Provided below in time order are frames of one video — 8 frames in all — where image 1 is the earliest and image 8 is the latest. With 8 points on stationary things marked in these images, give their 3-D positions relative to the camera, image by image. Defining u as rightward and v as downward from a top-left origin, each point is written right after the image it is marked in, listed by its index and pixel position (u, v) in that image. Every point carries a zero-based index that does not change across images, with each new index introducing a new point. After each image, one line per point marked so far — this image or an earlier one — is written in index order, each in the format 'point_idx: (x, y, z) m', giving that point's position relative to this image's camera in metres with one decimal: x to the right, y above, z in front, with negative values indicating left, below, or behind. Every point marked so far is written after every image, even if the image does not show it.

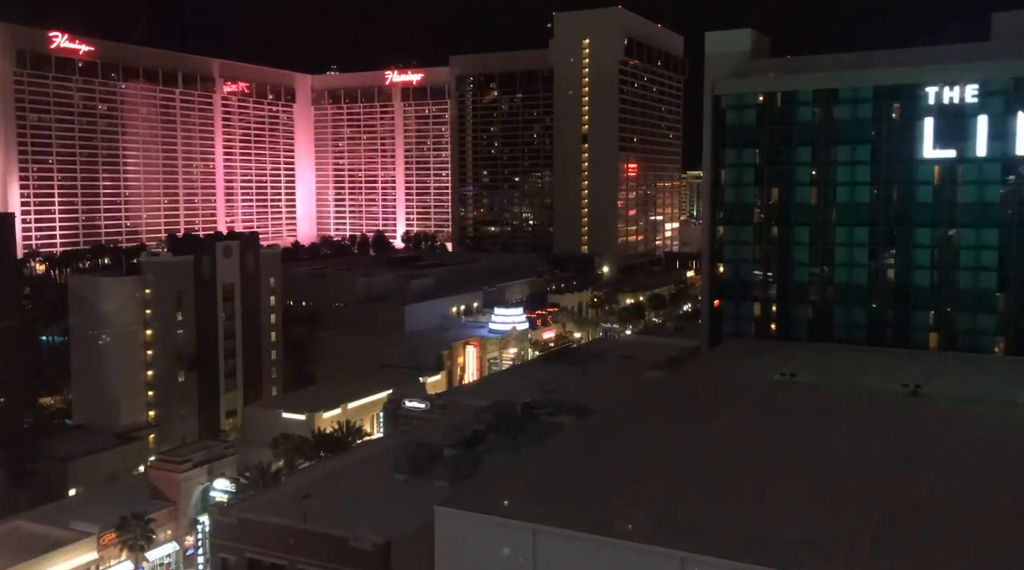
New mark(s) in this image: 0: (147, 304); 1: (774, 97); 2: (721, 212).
0: (-5.9, -0.4, +16.5) m
1: (+4.0, +2.9, +15.7) m
2: (+3.3, +1.2, +16.3) m
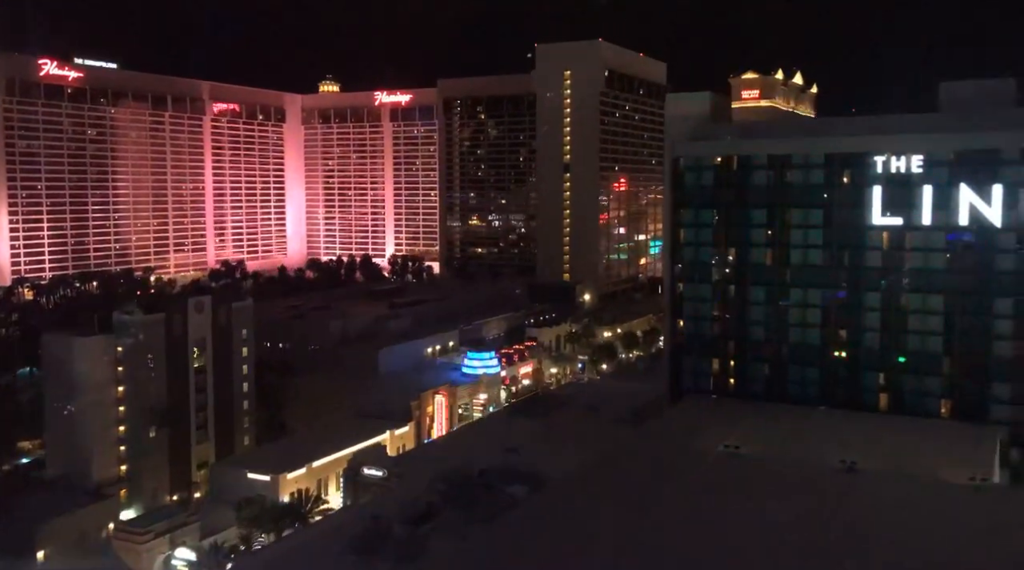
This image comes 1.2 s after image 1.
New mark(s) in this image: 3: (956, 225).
0: (-6.4, -1.3, +16.9) m
1: (+3.4, +1.9, +16.1) m
2: (+2.7, +0.2, +16.8) m
3: (+6.2, +0.8, +14.3) m
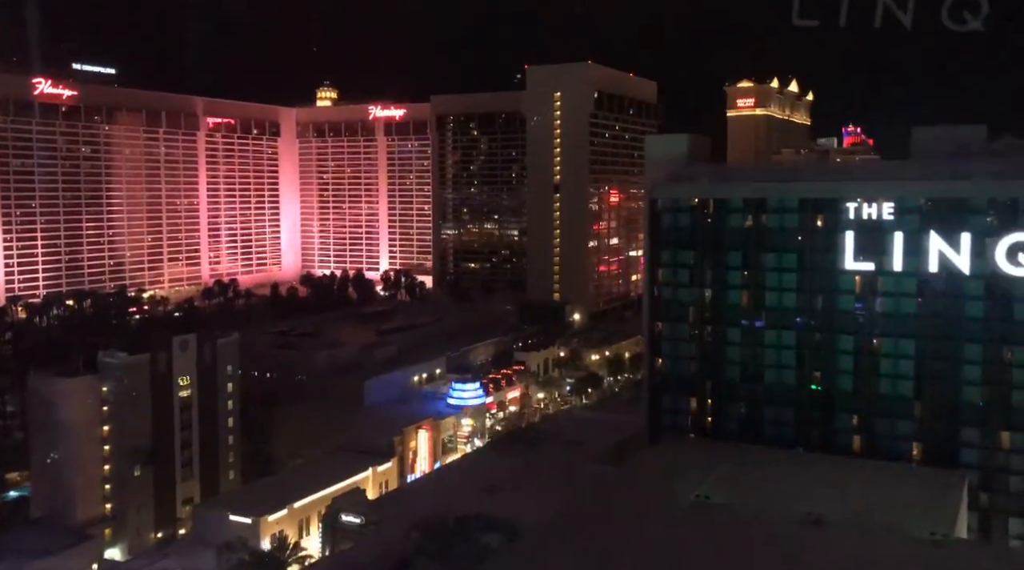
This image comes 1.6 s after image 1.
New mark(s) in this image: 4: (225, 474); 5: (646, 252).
0: (-6.8, -1.9, +17.1) m
1: (+3.1, +1.3, +16.3) m
2: (+2.4, -0.4, +17.0) m
3: (+5.9, +0.2, +14.6) m
4: (-5.2, -3.5, +18.8) m
5: (+2.2, +0.5, +17.1) m
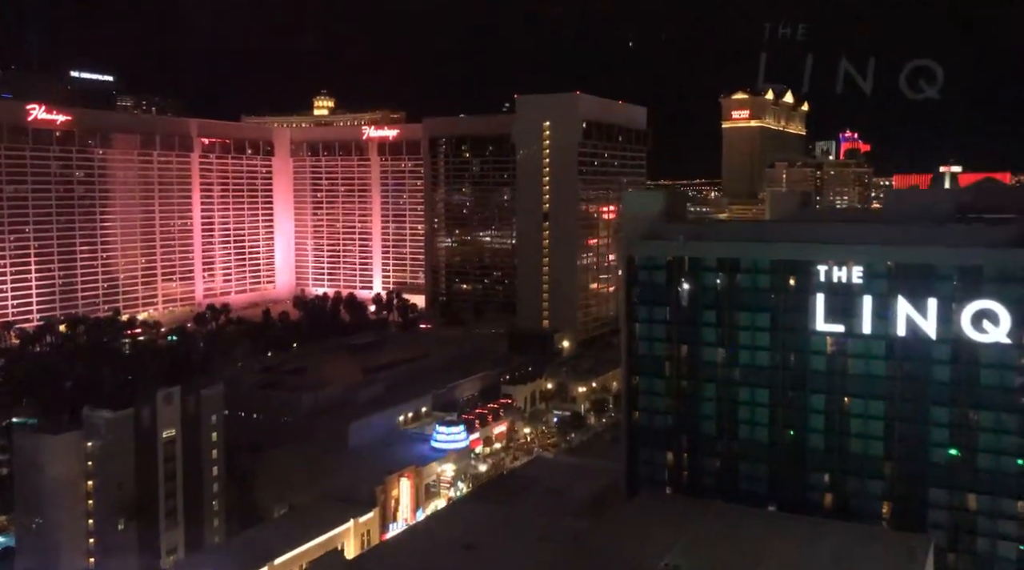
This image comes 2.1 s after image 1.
0: (-7.1, -2.9, +17.4) m
1: (+2.7, +0.4, +16.6) m
2: (+2.1, -1.3, +17.3) m
3: (+5.5, -0.7, +14.9) m
4: (-5.6, -4.4, +19.0) m
5: (+1.9, -0.4, +17.3) m
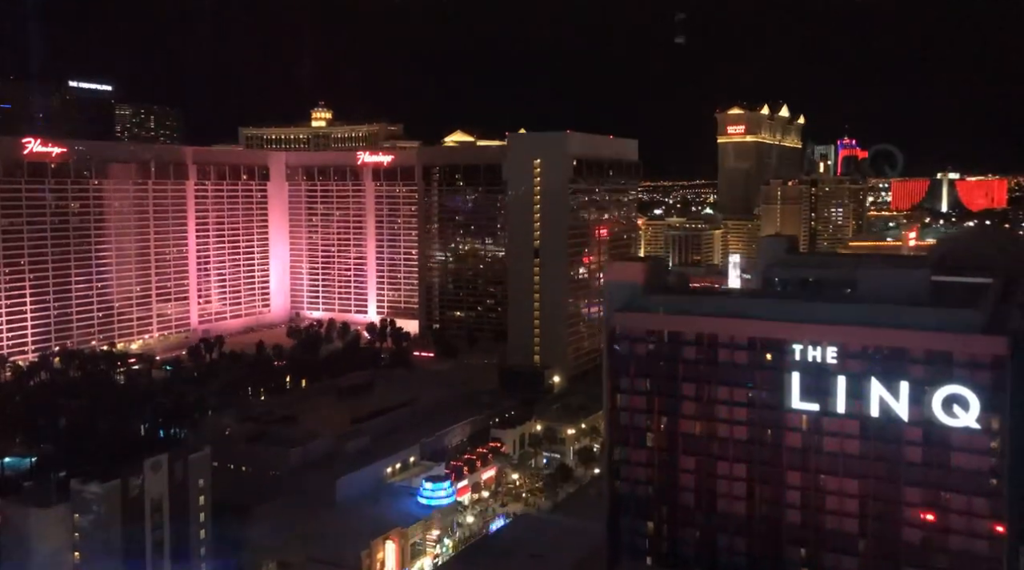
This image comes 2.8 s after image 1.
0: (-7.4, -4.1, +17.6) m
1: (+2.5, -0.8, +16.9) m
2: (+1.8, -2.5, +17.5) m
3: (+5.2, -1.9, +15.1) m
4: (-5.9, -5.6, +19.3) m
5: (+1.6, -1.6, +17.6) m
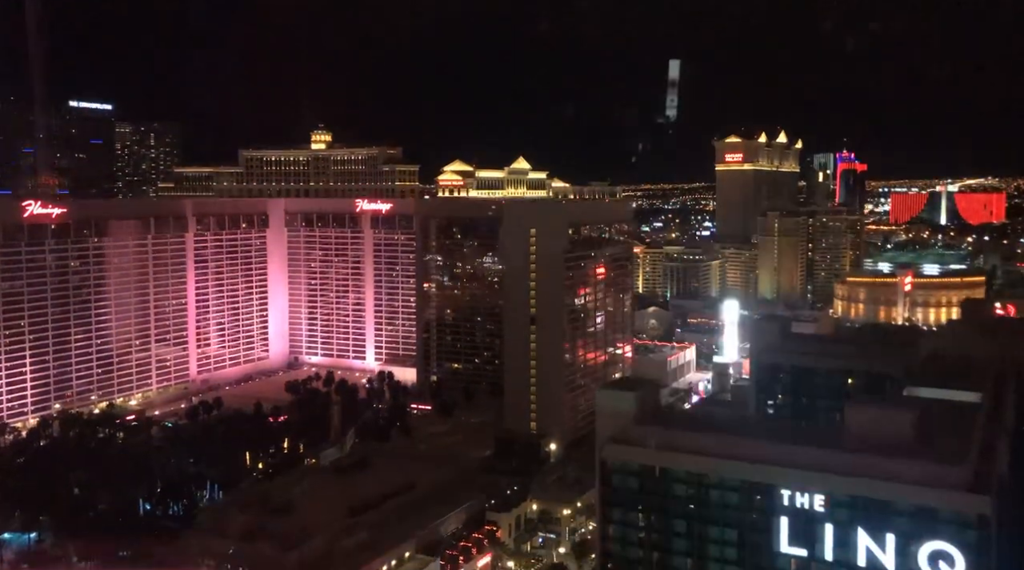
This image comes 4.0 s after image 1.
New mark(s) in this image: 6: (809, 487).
0: (-7.5, -6.3, +17.8) m
1: (+2.3, -3.1, +17.1) m
2: (+1.7, -4.8, +17.7) m
3: (+5.1, -4.1, +15.3) m
4: (-6.0, -7.9, +19.4) m
5: (+1.5, -3.8, +17.8) m
6: (+4.5, -3.0, +15.7) m
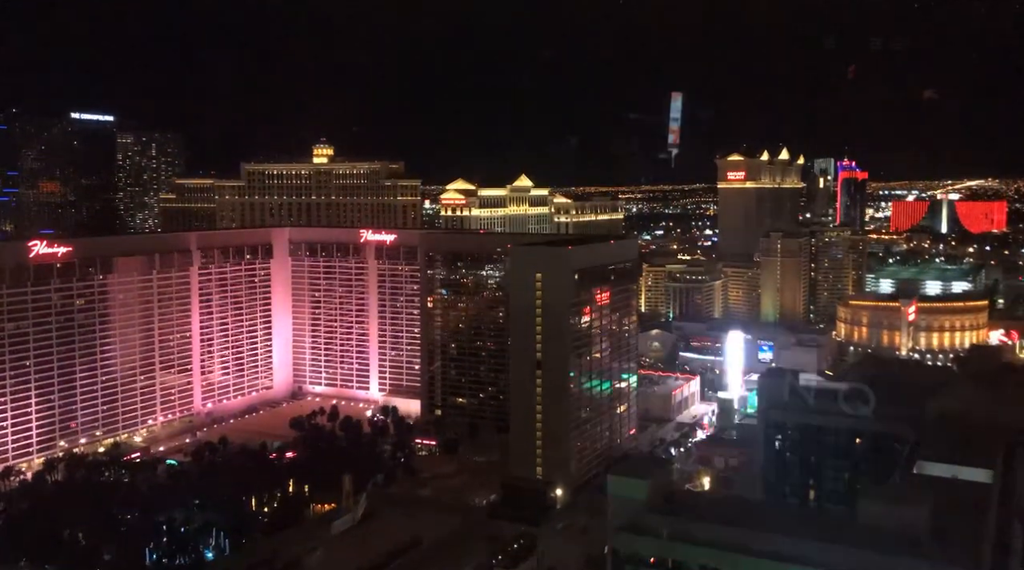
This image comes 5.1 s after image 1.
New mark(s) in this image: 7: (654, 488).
0: (-7.3, -7.9, +17.8) m
1: (+2.5, -4.6, +17.1) m
2: (+1.9, -6.3, +17.7) m
3: (+5.3, -5.6, +15.3) m
4: (-5.8, -9.4, +19.4) m
5: (+1.7, -5.4, +17.8) m
6: (+4.7, -4.6, +15.7) m
7: (+2.4, -3.6, +18.2) m
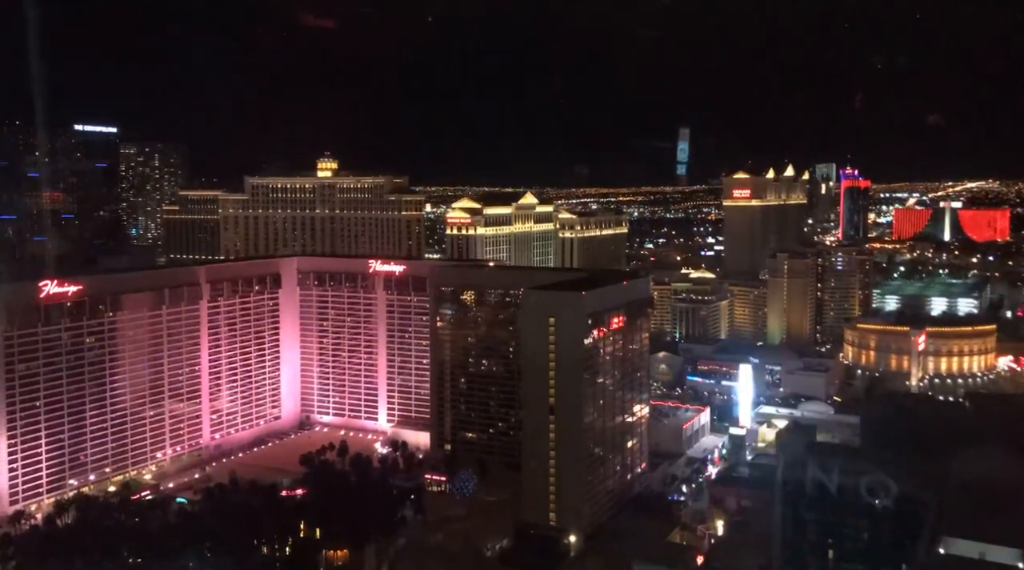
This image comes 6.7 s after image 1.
0: (-6.9, -9.4, +17.6) m
1: (+3.0, -6.1, +16.9) m
2: (+2.3, -7.8, +17.5) m
3: (+5.7, -7.1, +15.1) m
4: (-5.4, -11.0, +19.2) m
5: (+2.1, -6.9, +17.6) m
6: (+5.1, -6.1, +15.5) m
7: (+2.9, -5.1, +18.0) m
